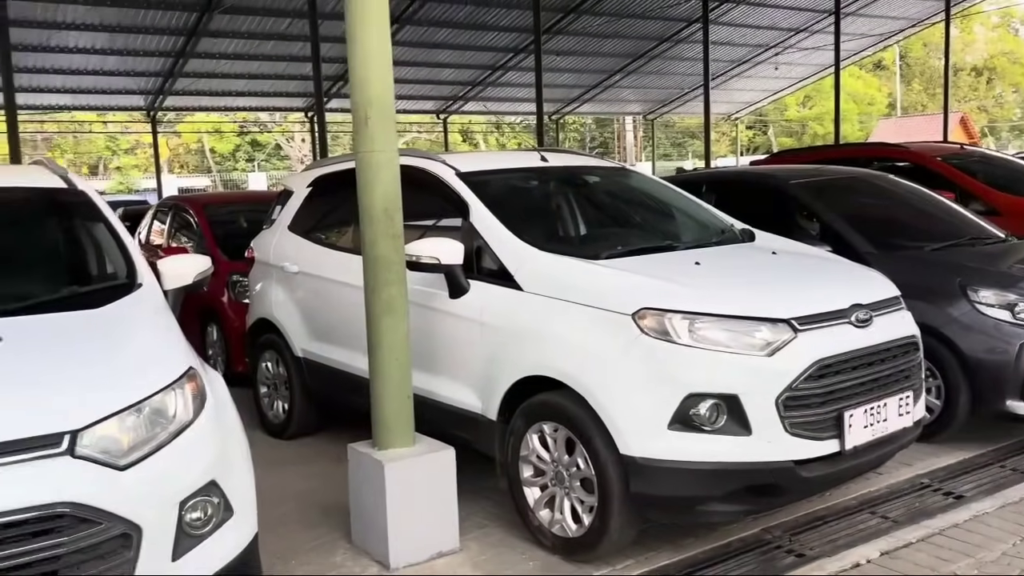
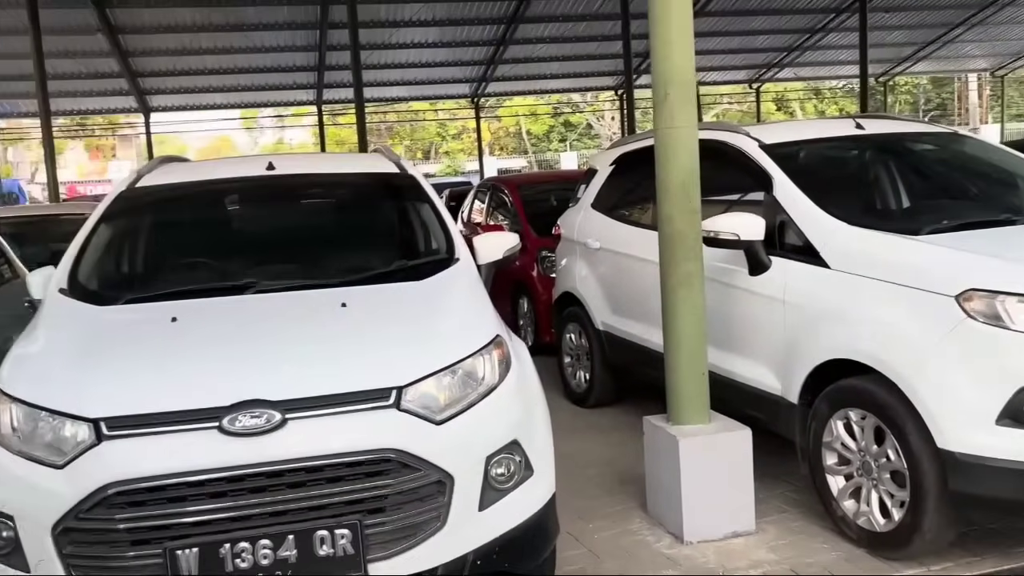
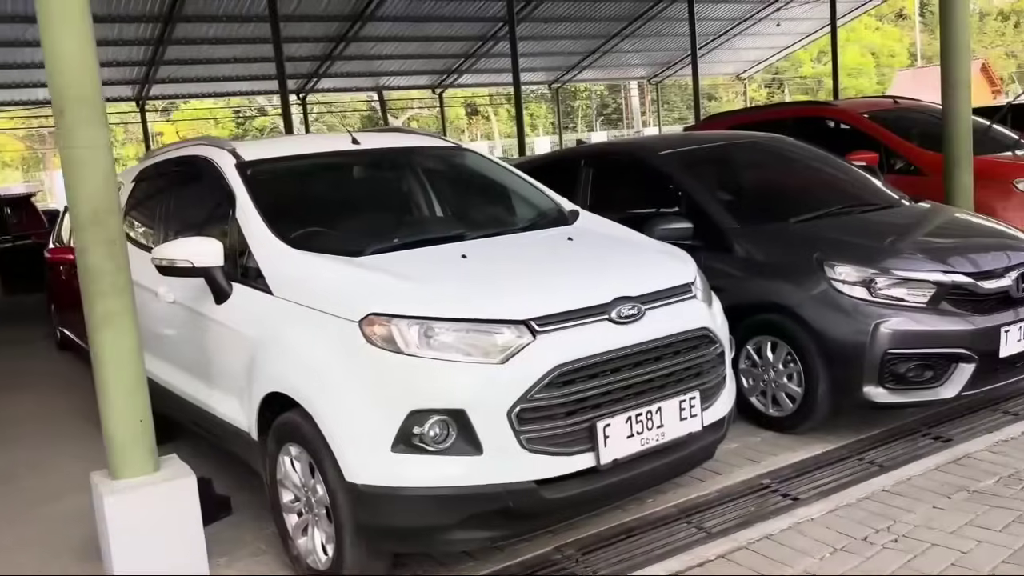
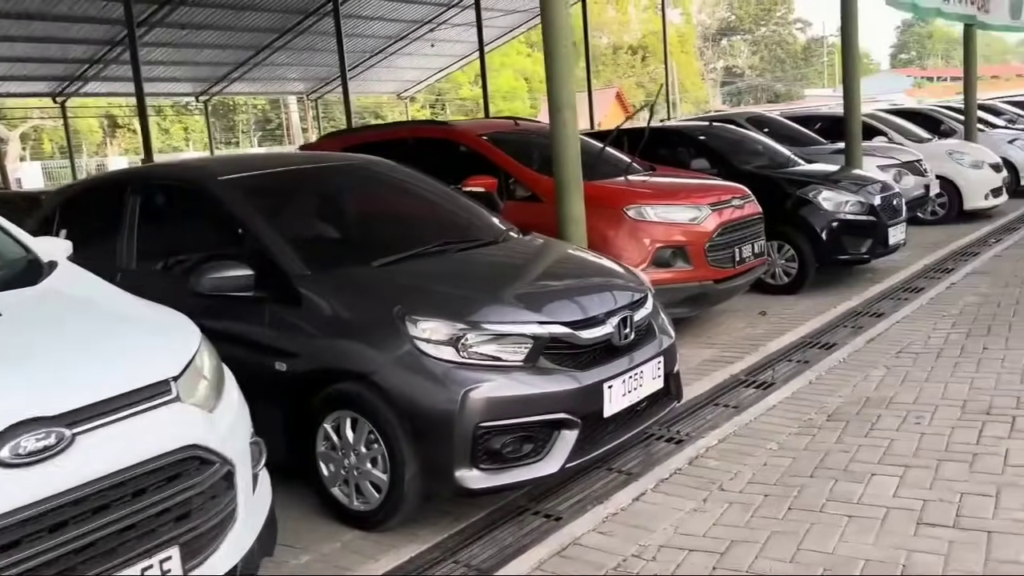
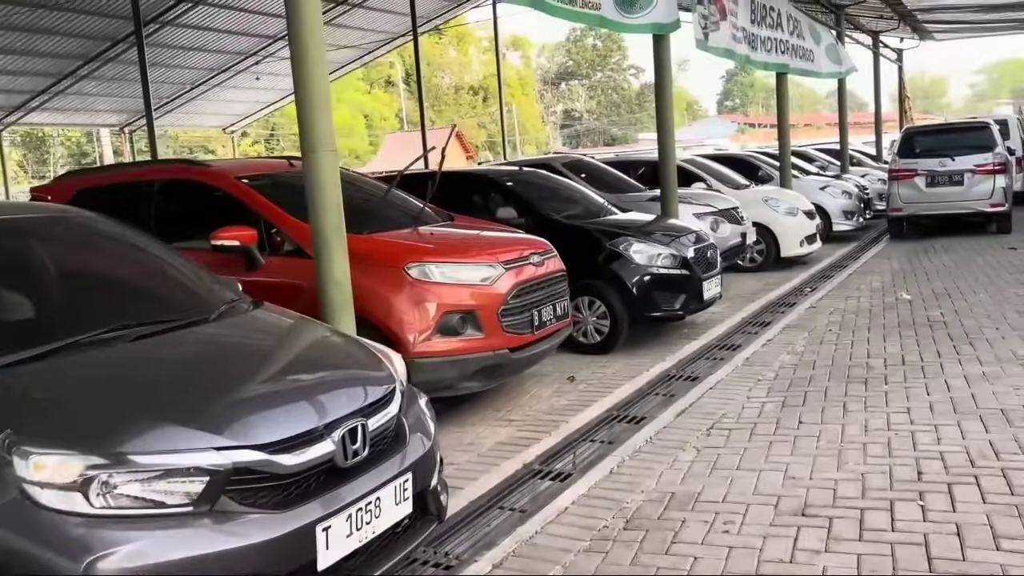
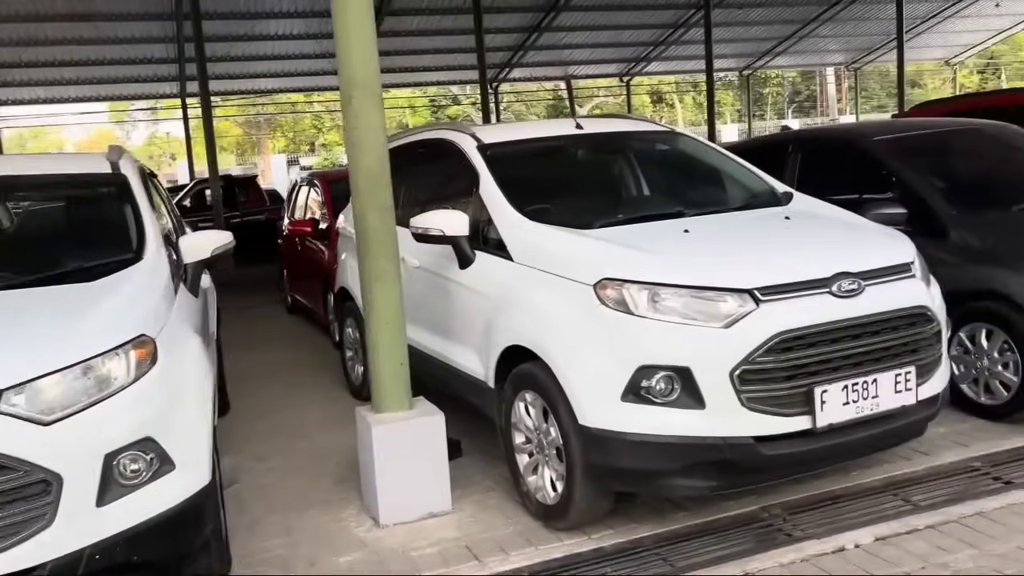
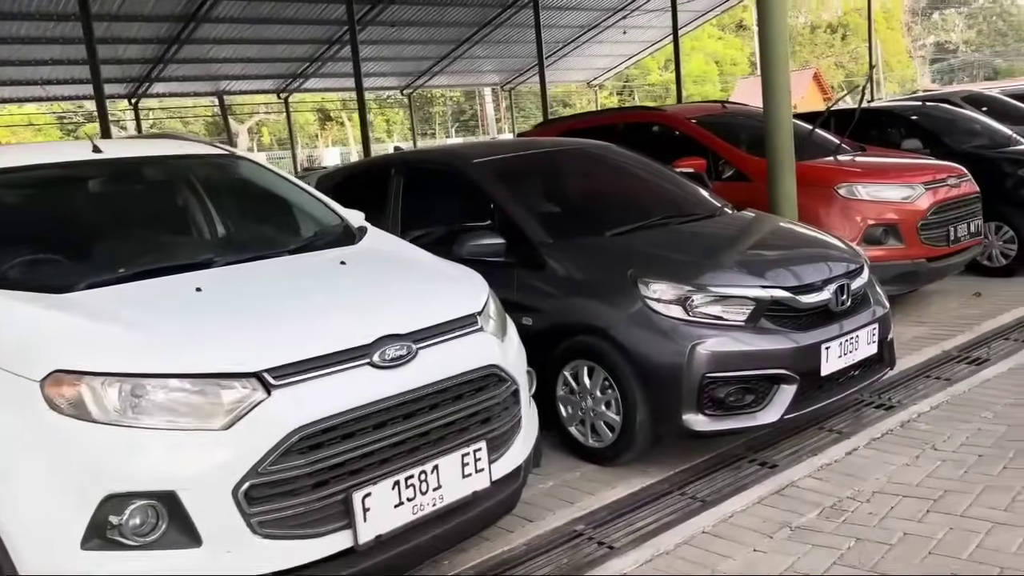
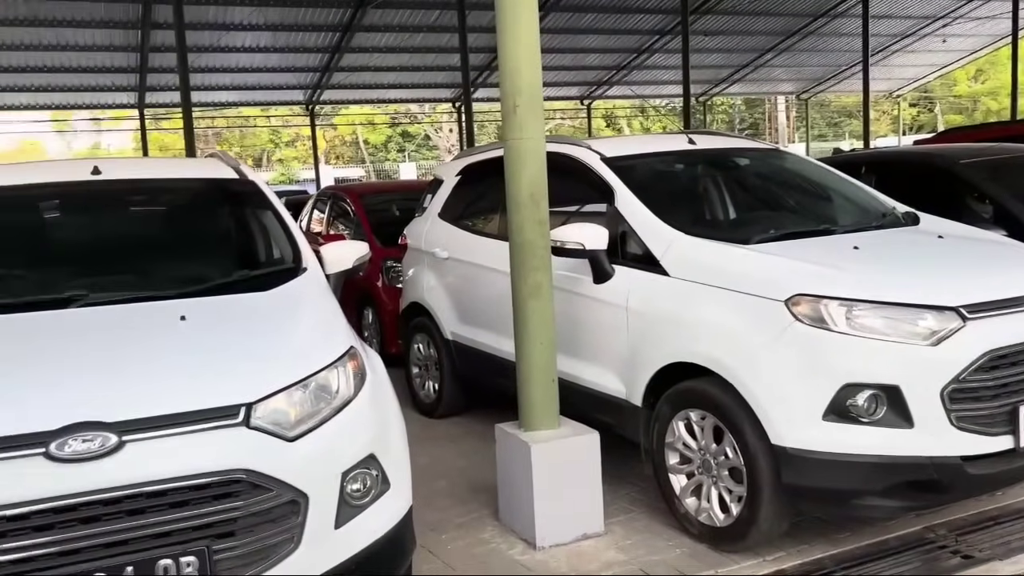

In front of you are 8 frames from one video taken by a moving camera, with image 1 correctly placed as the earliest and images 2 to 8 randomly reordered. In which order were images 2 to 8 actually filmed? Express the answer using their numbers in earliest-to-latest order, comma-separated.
8, 2, 6, 3, 7, 4, 5
